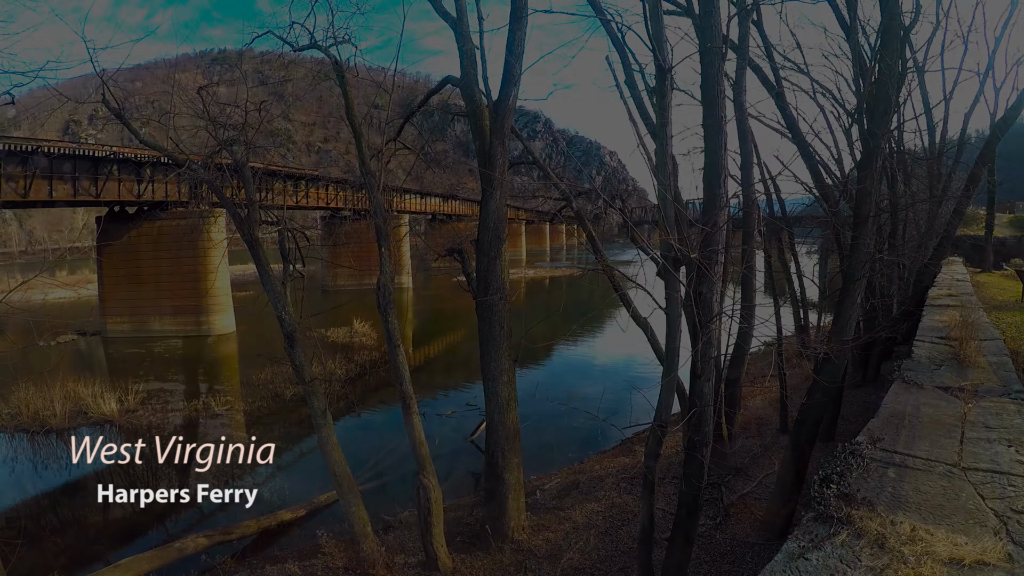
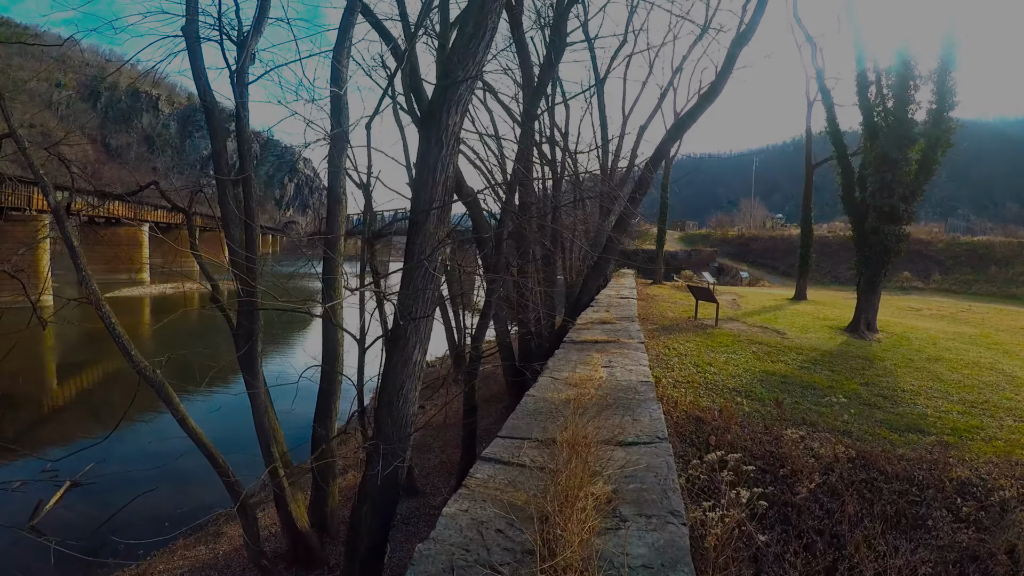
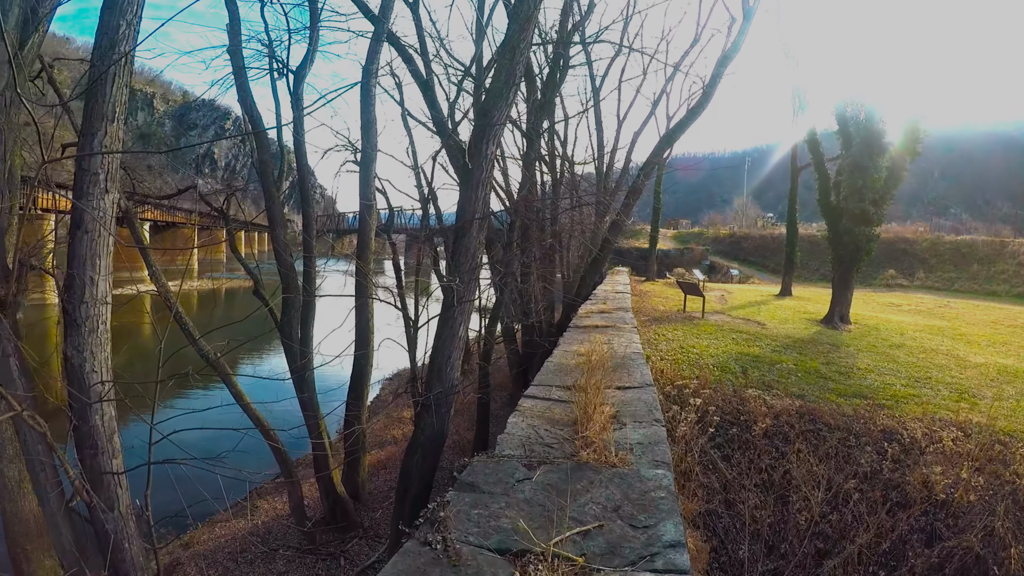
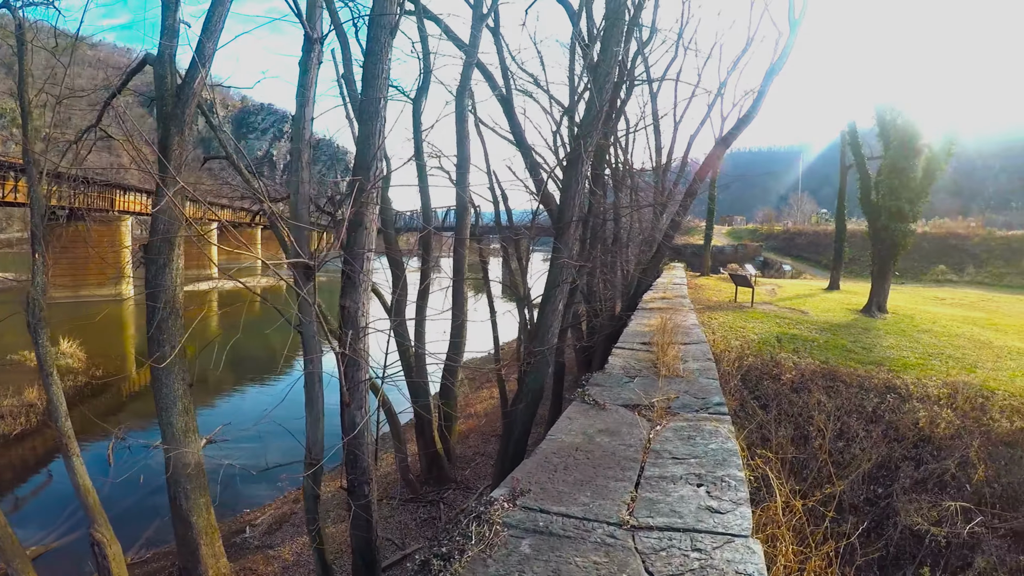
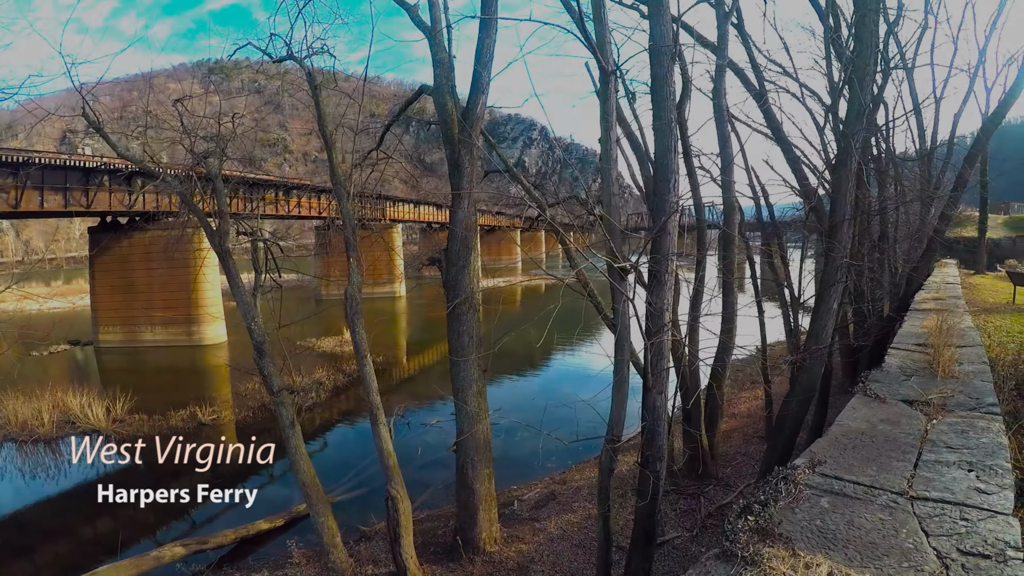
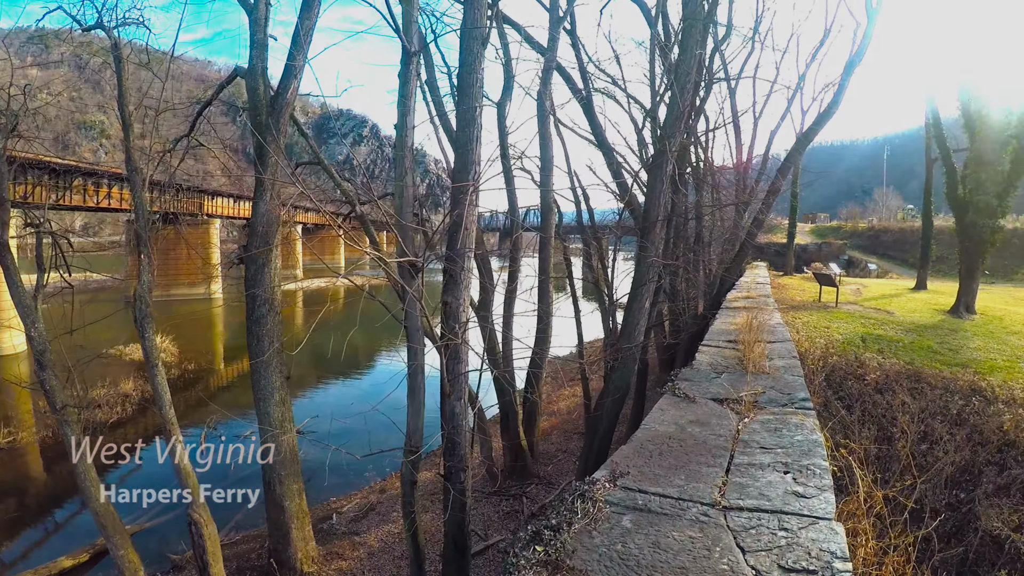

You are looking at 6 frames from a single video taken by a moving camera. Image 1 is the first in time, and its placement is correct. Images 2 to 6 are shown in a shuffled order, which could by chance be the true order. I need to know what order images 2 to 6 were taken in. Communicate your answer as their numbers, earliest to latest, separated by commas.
5, 6, 4, 3, 2
